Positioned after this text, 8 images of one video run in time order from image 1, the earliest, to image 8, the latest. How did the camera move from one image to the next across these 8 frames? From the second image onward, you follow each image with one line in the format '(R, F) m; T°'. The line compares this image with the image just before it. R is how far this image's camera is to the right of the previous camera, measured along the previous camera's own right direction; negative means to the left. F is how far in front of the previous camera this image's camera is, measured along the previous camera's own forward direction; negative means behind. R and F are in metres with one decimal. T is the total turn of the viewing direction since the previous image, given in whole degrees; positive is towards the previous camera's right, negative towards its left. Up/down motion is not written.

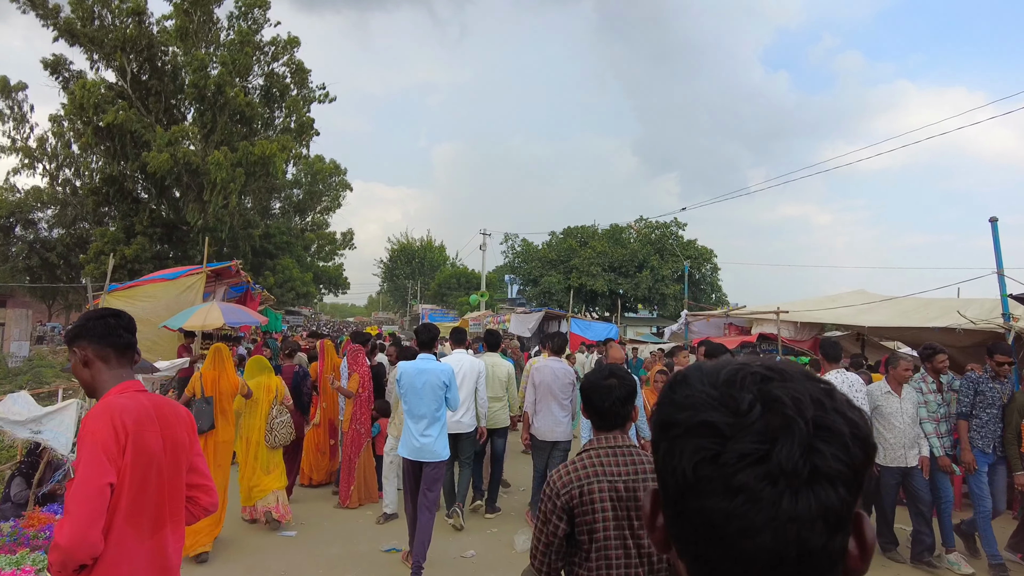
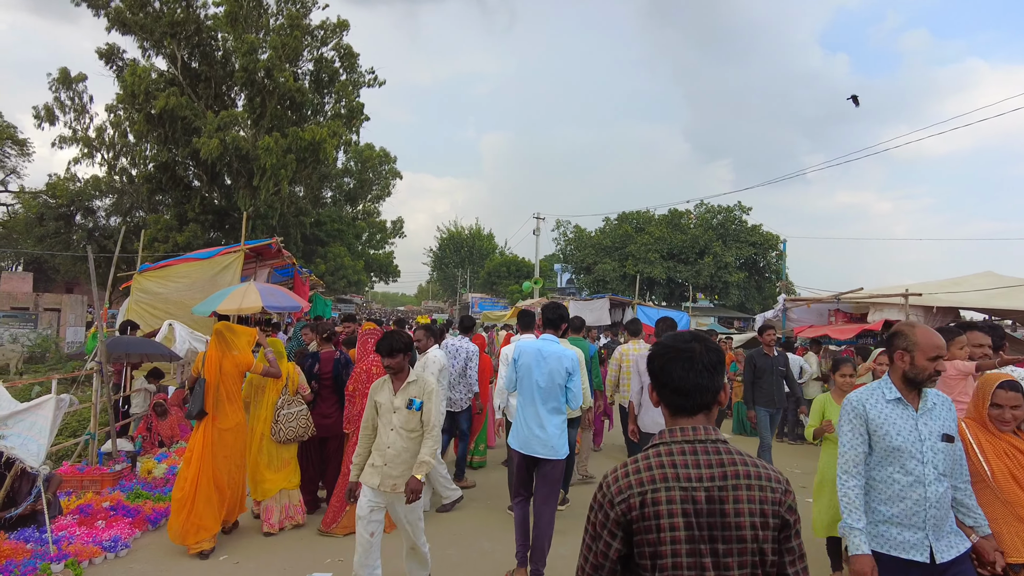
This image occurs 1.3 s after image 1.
(-0.2, +0.9) m; -4°
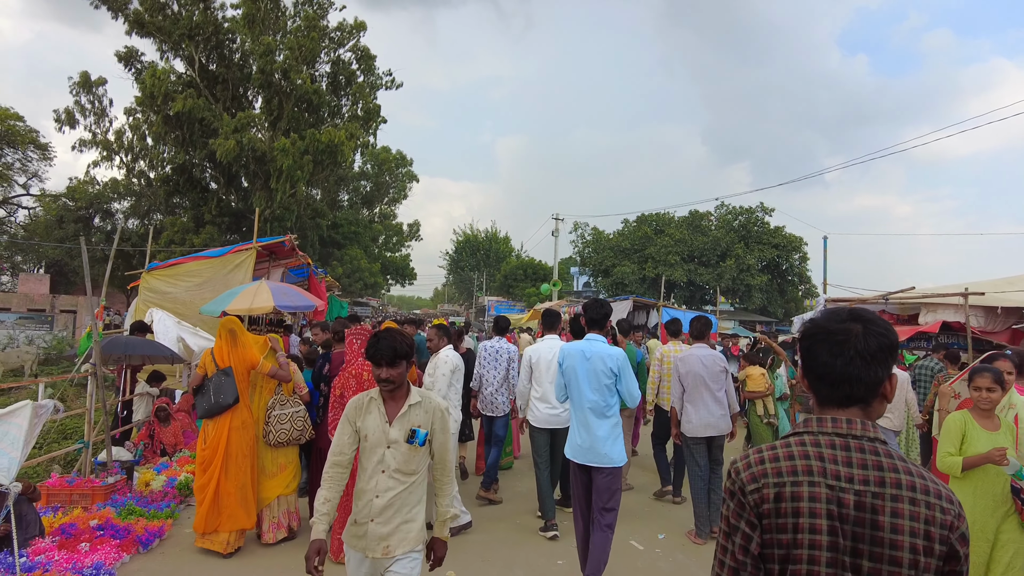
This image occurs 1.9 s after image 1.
(-0.1, +0.3) m; -1°
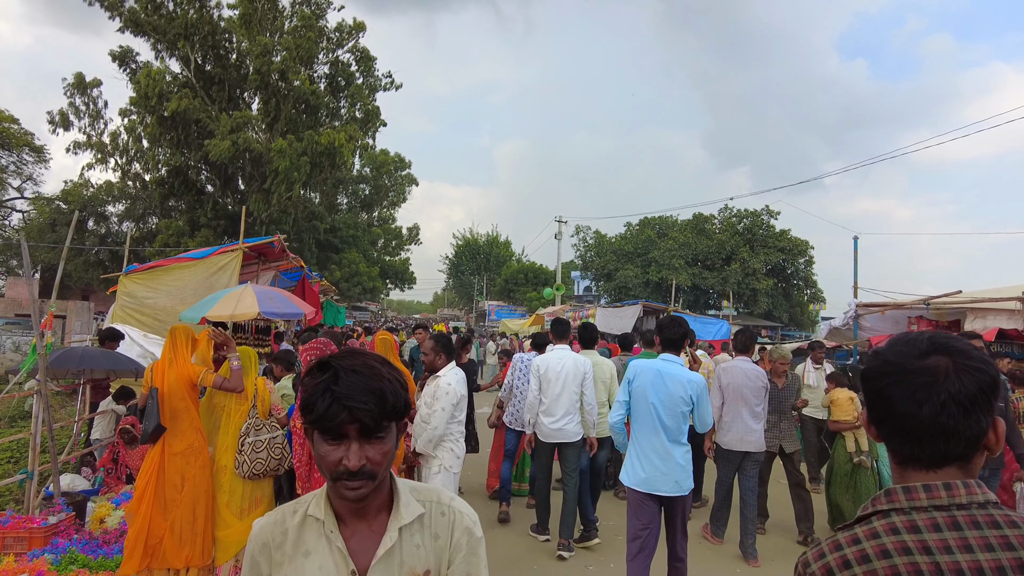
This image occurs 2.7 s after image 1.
(-0.1, +0.5) m; 0°
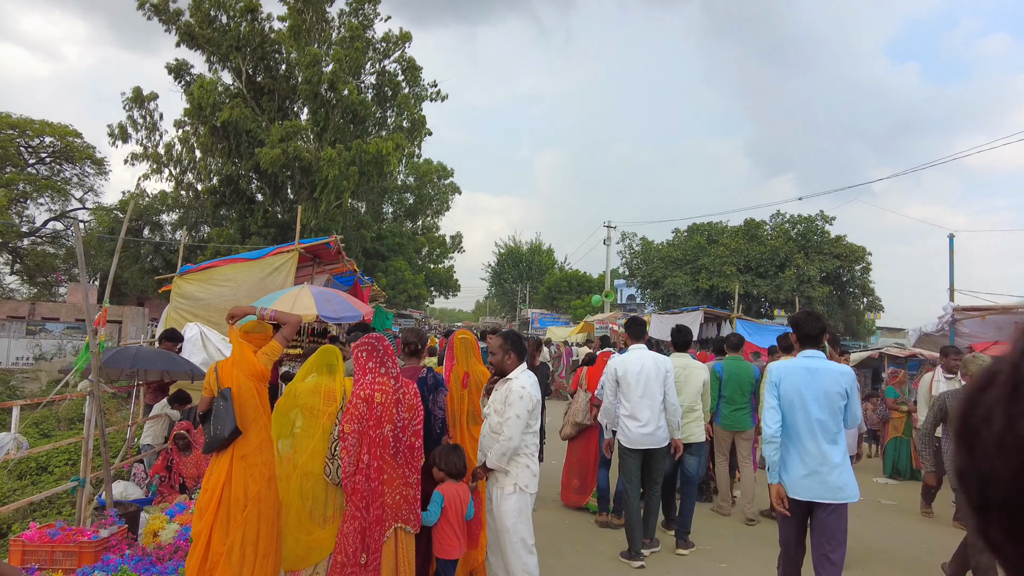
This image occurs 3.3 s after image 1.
(-0.2, +0.3) m; -4°
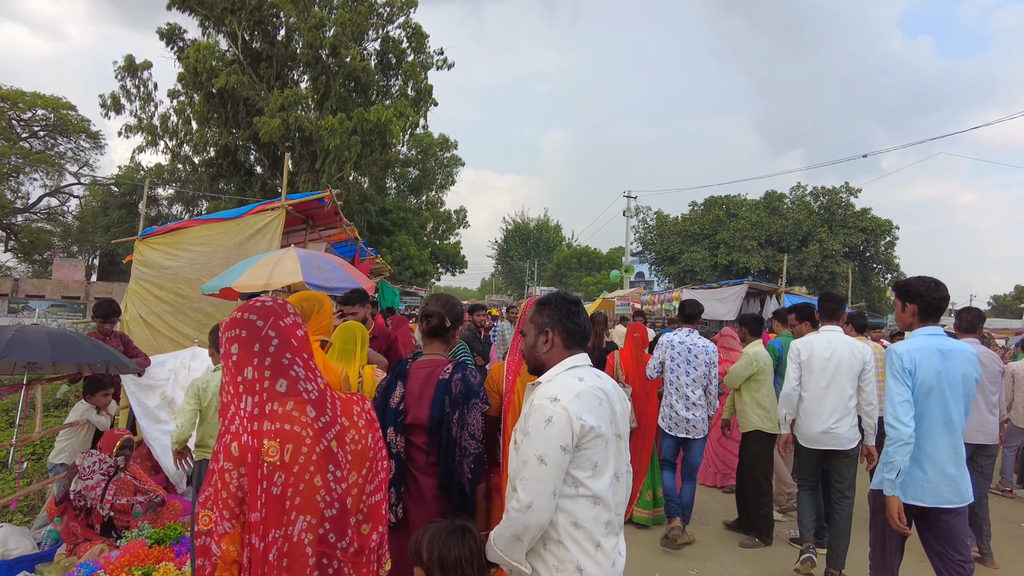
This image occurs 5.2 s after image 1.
(-0.2, +1.0) m; 0°
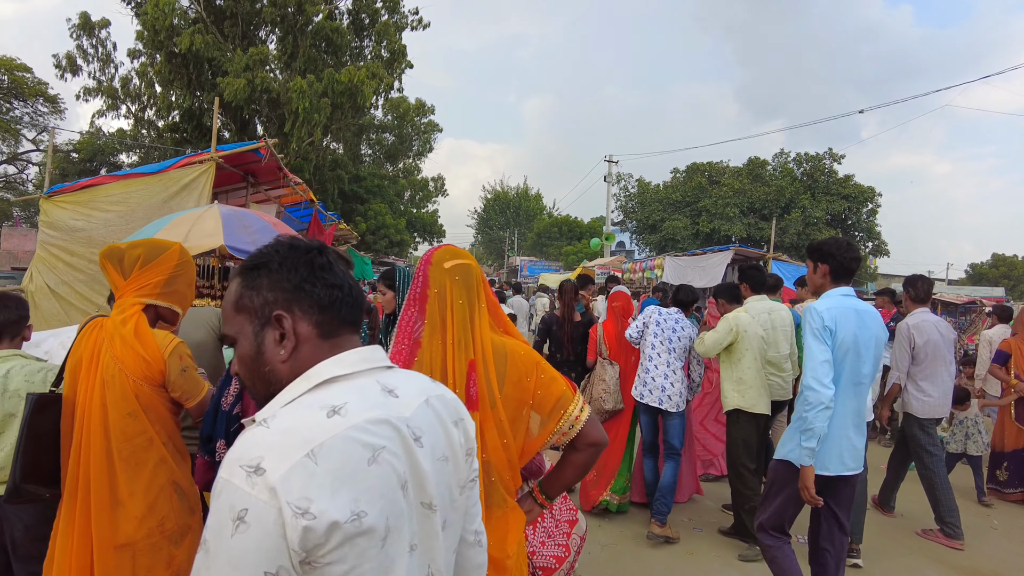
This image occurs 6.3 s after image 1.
(+0.1, +0.5) m; +2°
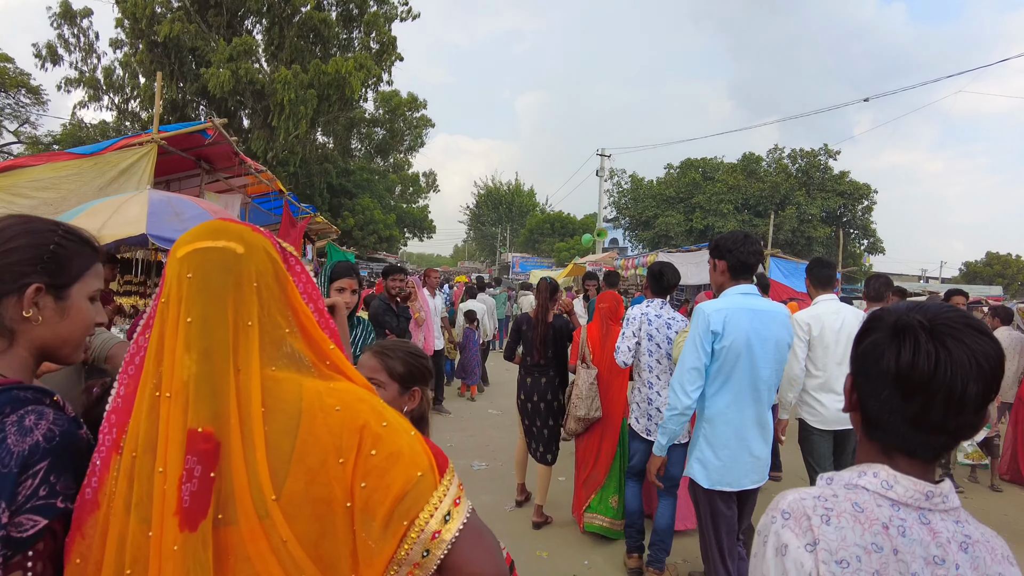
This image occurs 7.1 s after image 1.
(+0.1, +0.4) m; +1°
